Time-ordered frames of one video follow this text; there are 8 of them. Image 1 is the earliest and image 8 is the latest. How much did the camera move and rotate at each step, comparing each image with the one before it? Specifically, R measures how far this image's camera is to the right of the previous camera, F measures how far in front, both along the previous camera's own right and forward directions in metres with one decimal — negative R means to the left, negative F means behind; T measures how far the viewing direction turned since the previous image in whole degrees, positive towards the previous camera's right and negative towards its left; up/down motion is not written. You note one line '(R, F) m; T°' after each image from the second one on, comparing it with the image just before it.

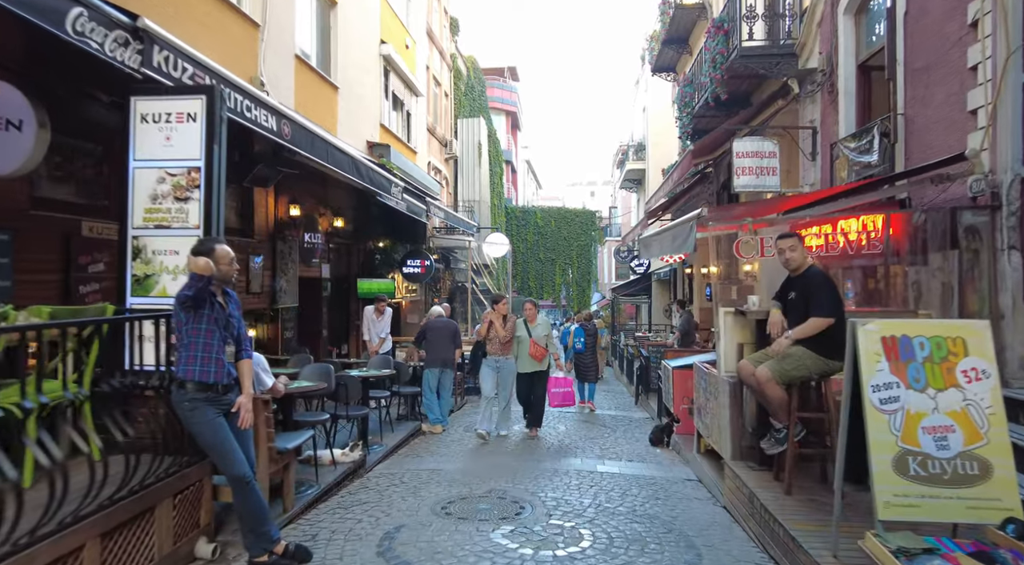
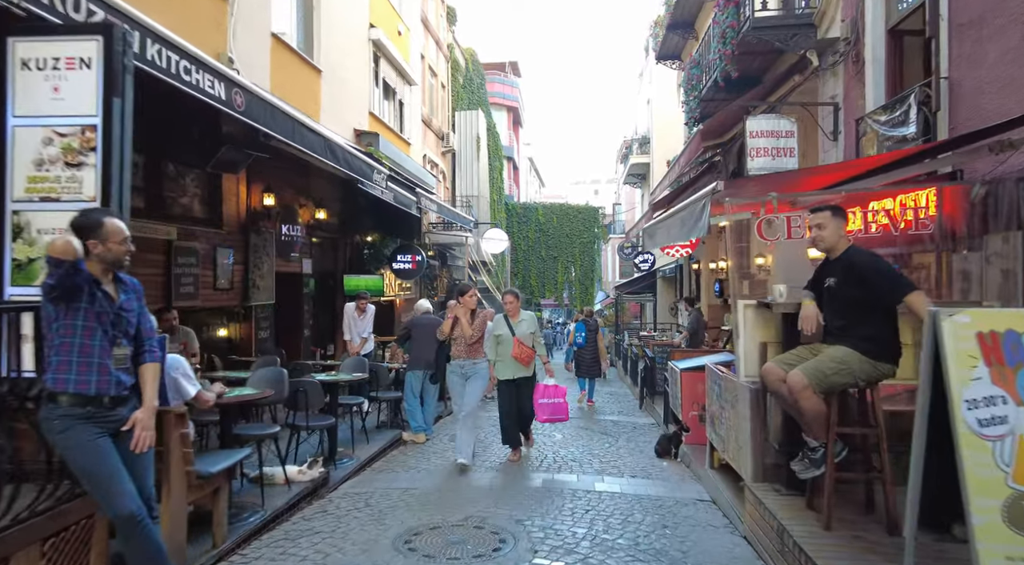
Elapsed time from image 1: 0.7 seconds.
(+0.2, +0.8) m; 0°
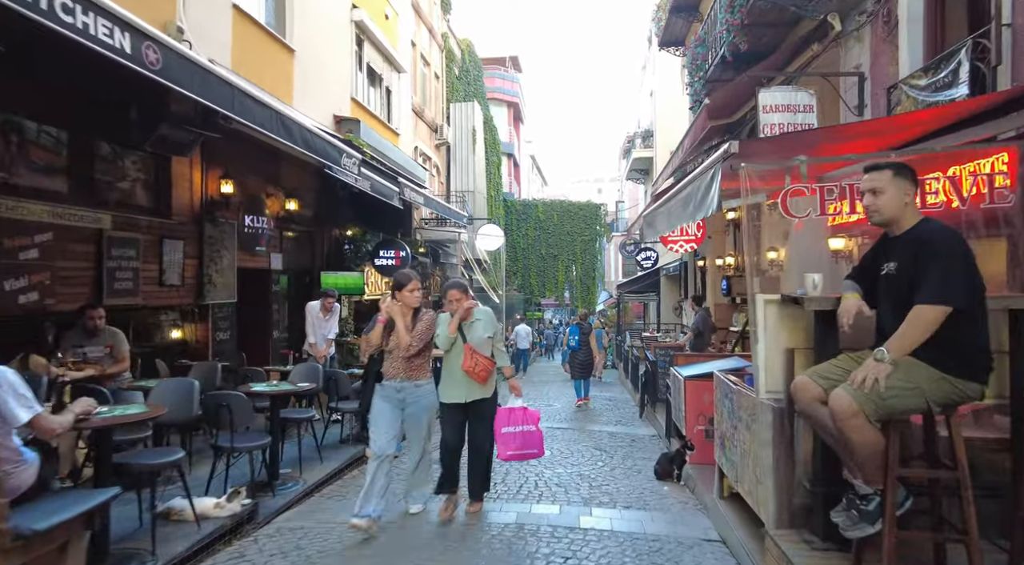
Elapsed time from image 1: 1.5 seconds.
(+0.3, +1.0) m; 0°
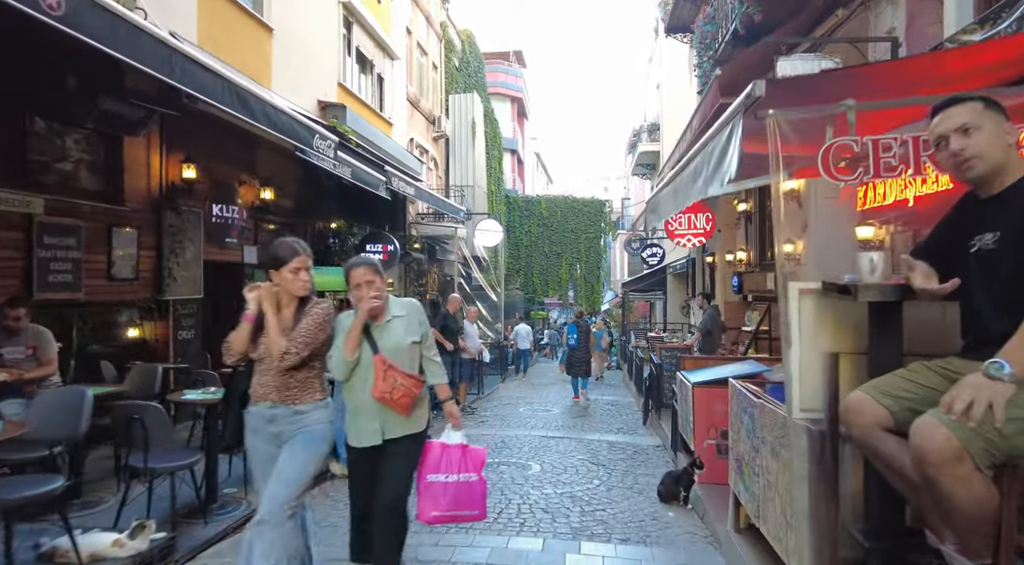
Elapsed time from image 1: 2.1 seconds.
(+0.2, +0.8) m; -1°
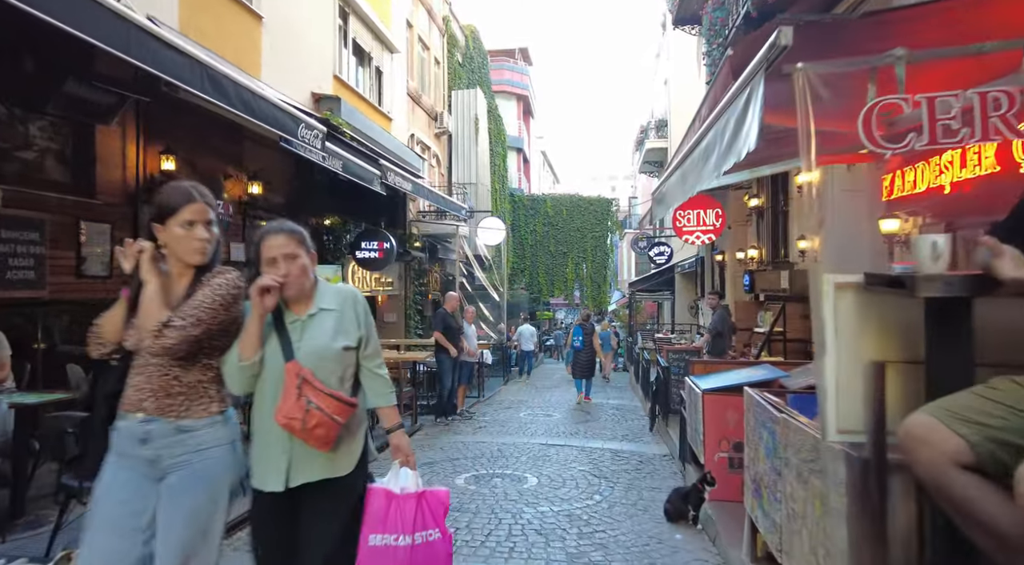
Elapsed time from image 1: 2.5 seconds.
(+0.1, +0.5) m; -1°
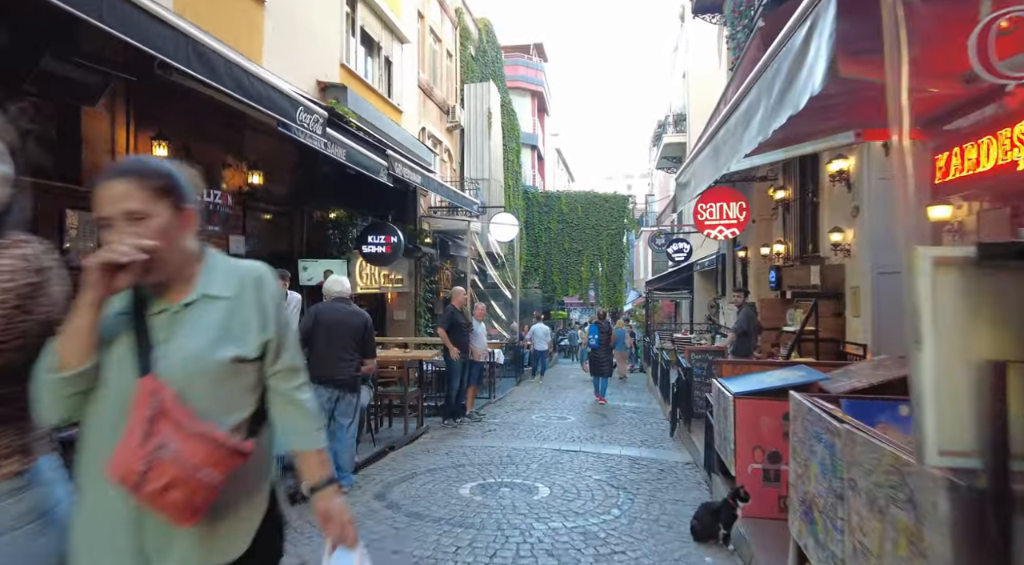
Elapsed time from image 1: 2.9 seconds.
(0.0, +0.5) m; -1°
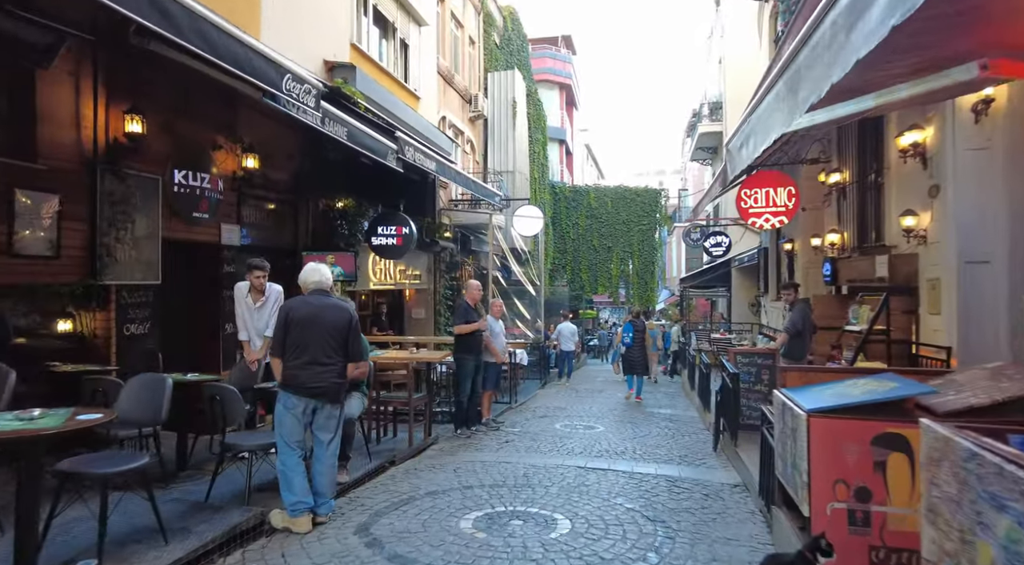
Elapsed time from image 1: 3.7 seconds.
(+0.1, +1.0) m; -2°
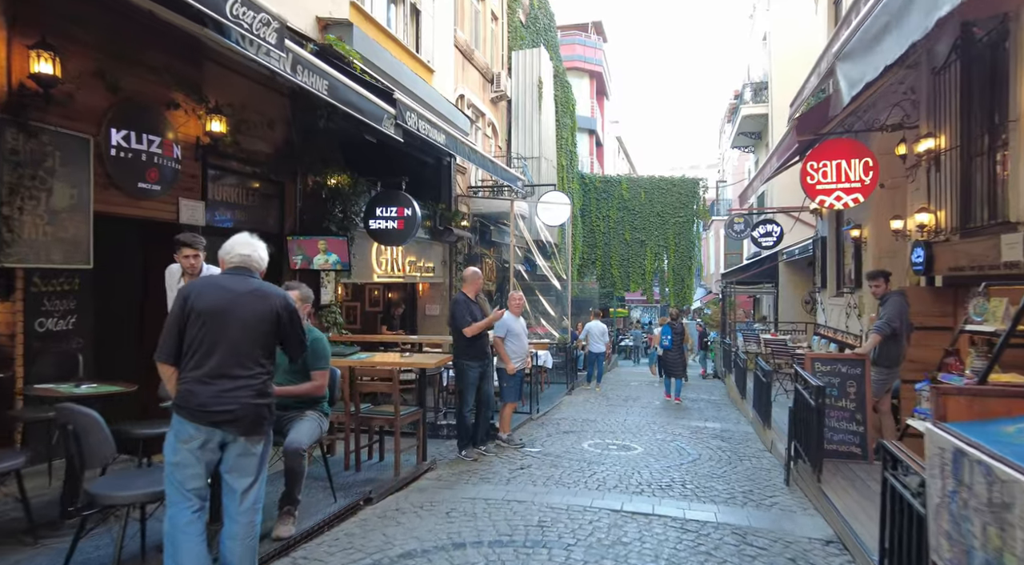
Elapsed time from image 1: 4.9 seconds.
(+0.1, +1.6) m; -2°
